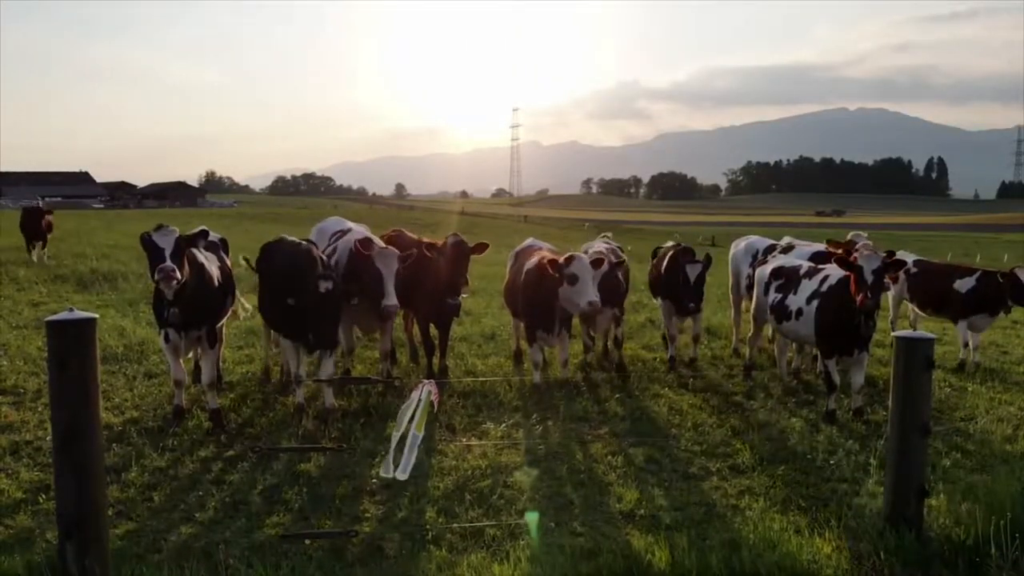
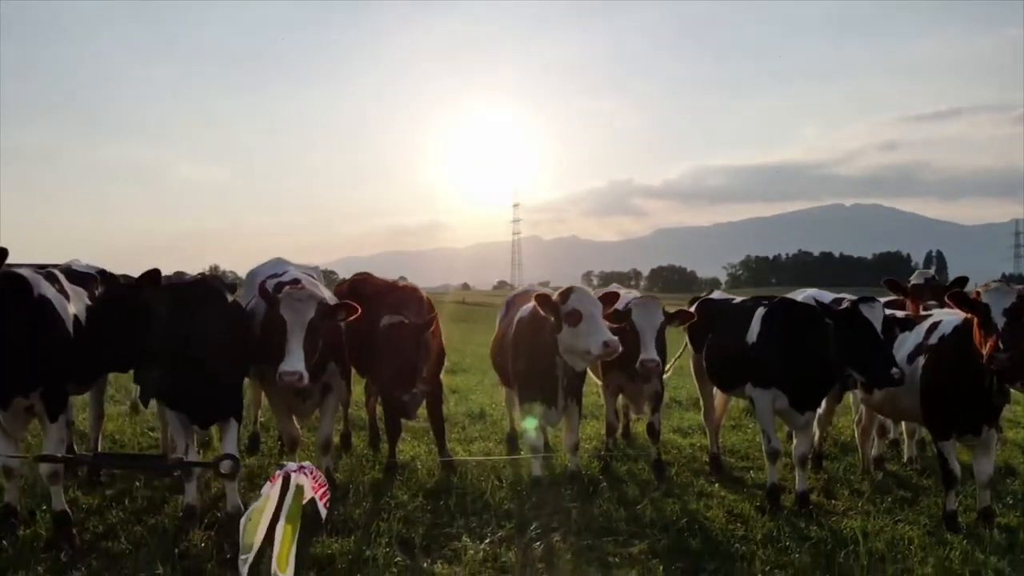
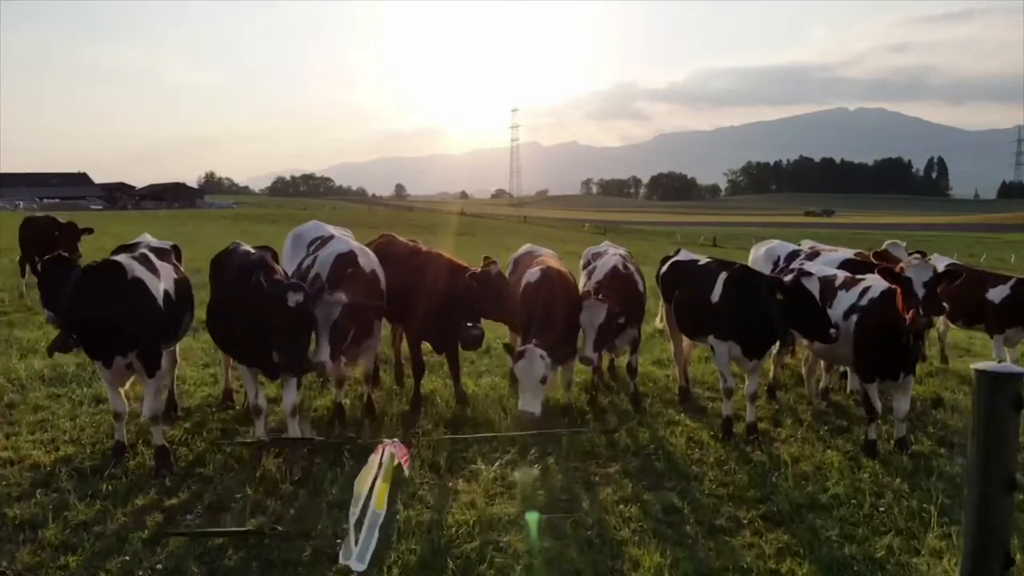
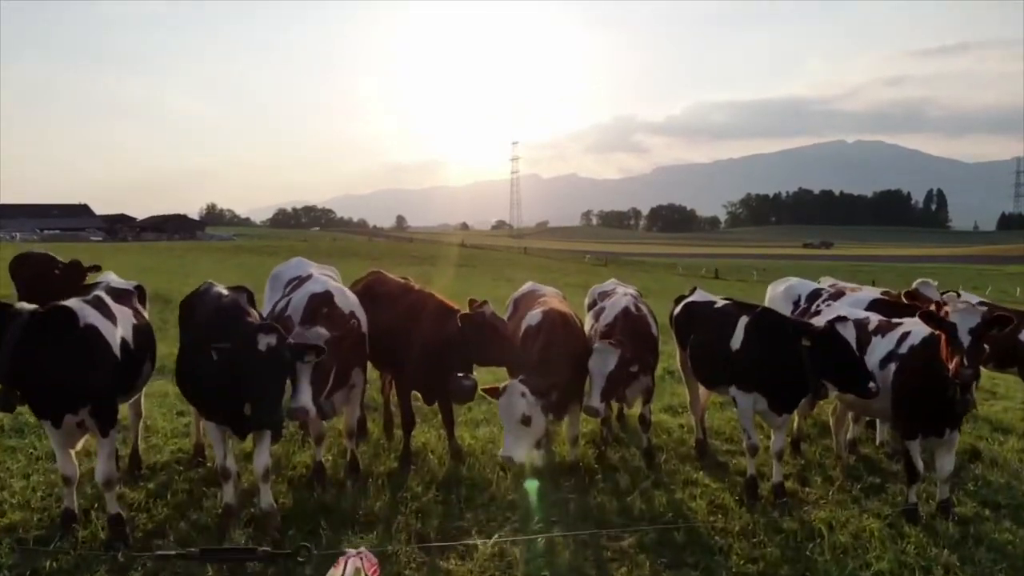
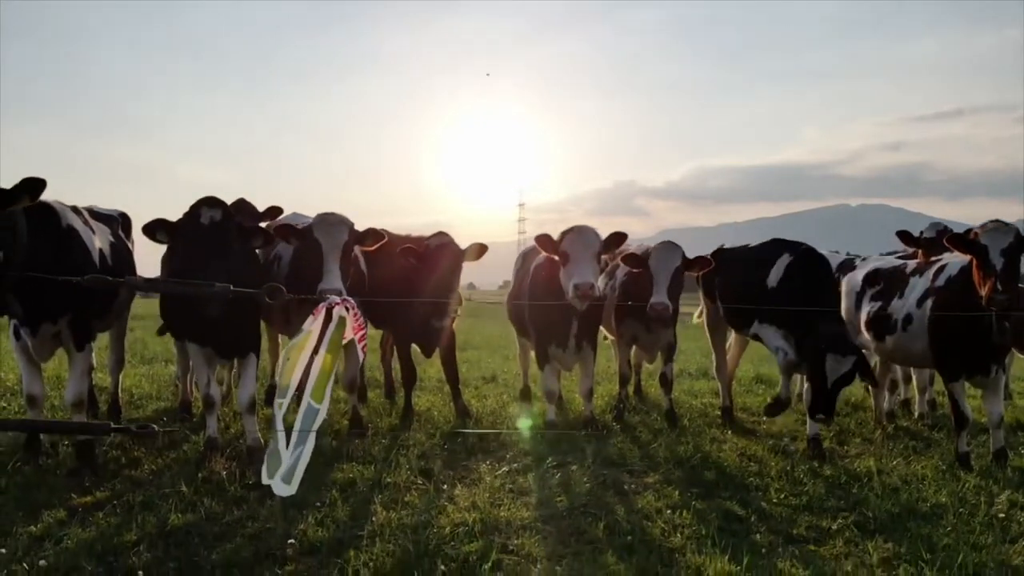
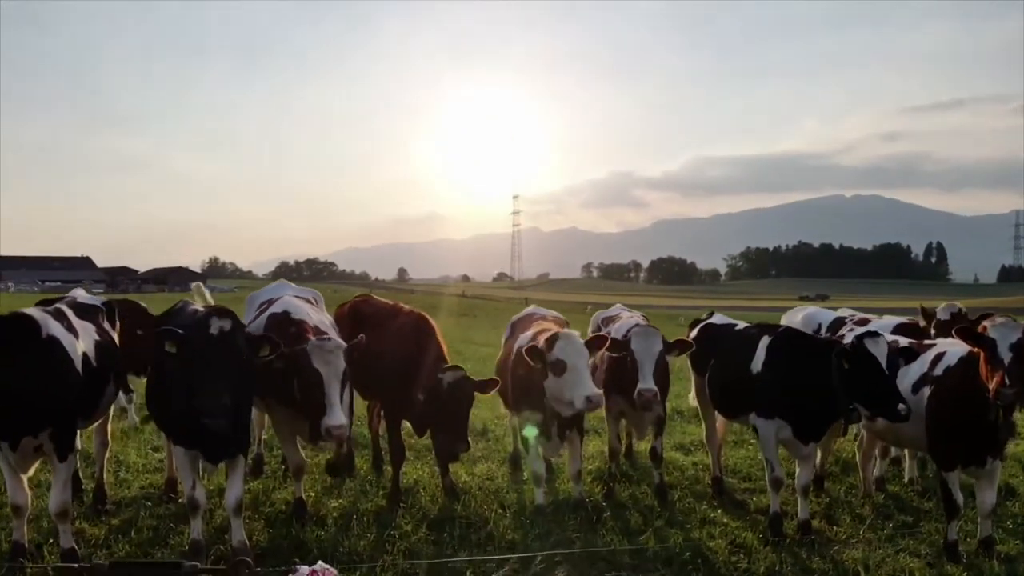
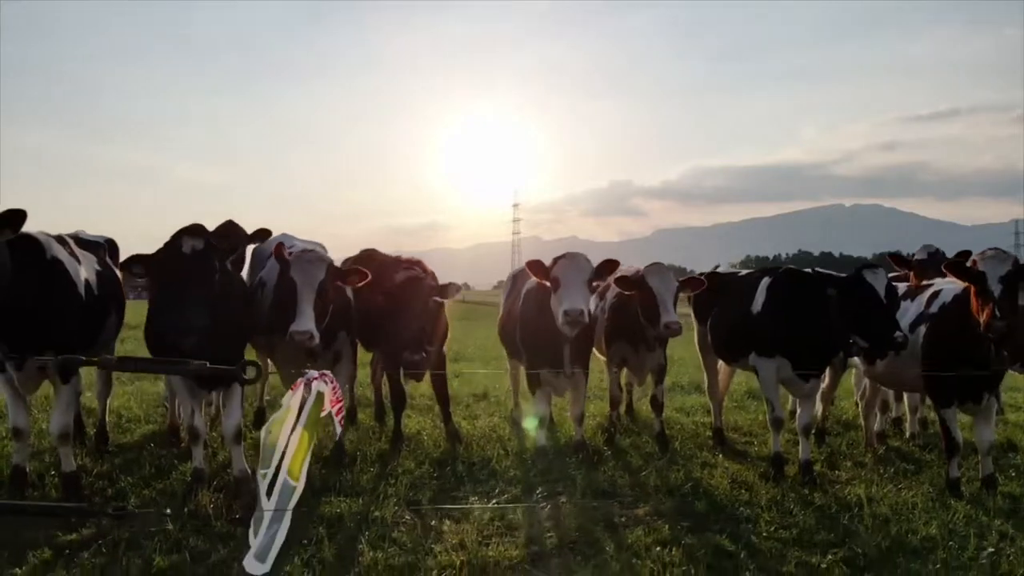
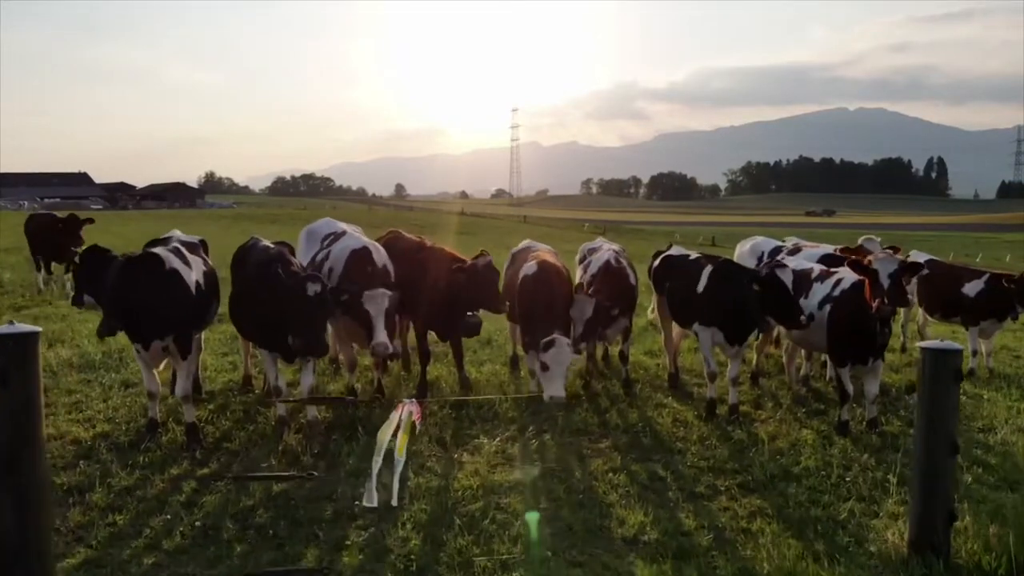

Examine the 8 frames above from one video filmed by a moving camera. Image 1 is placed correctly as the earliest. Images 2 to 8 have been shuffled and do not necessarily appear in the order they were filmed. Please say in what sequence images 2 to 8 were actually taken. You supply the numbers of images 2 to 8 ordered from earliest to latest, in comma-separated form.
8, 3, 4, 6, 2, 7, 5
